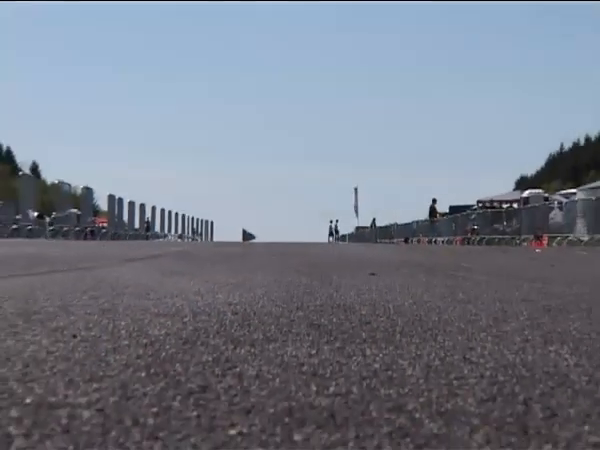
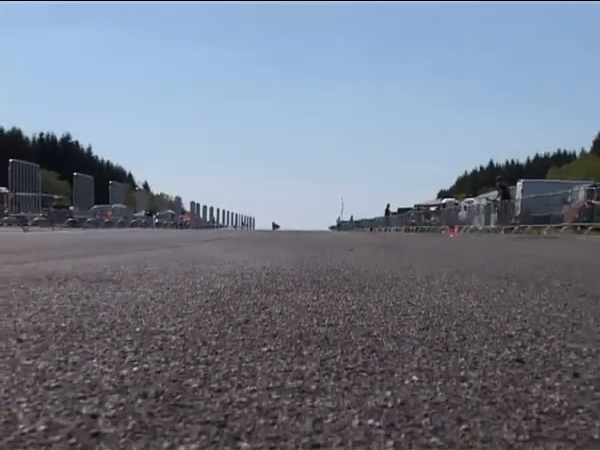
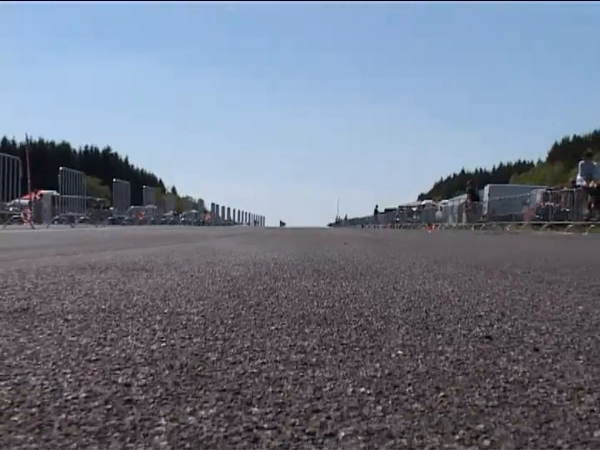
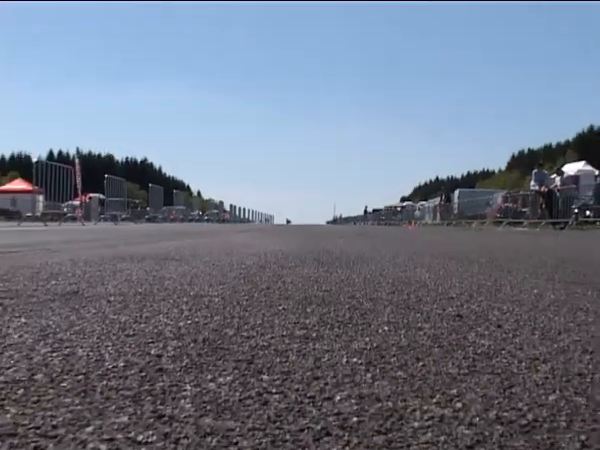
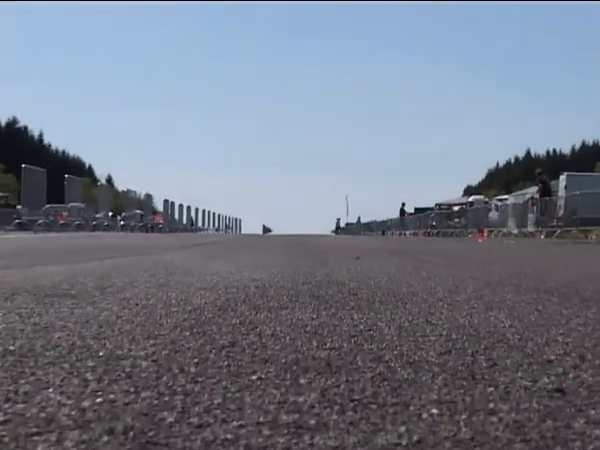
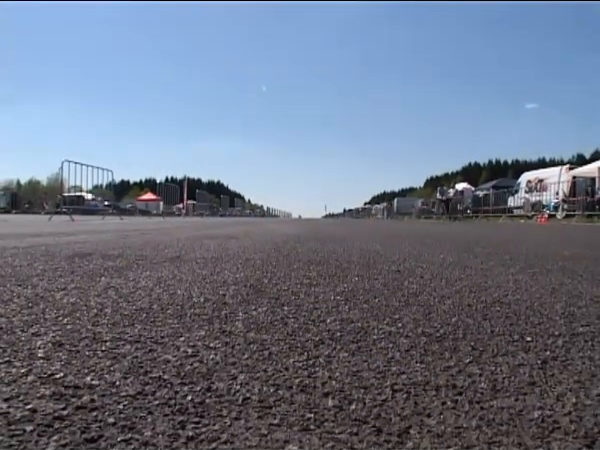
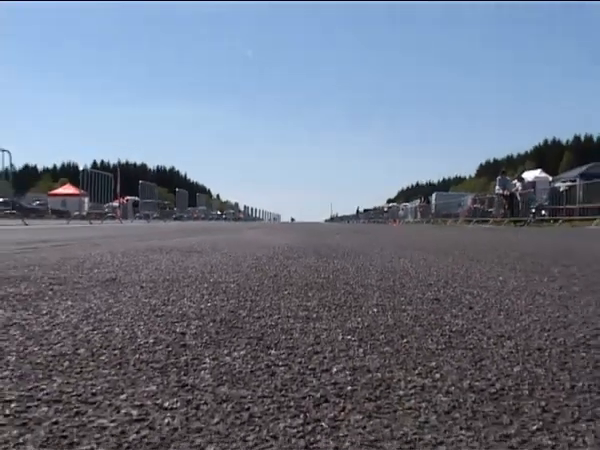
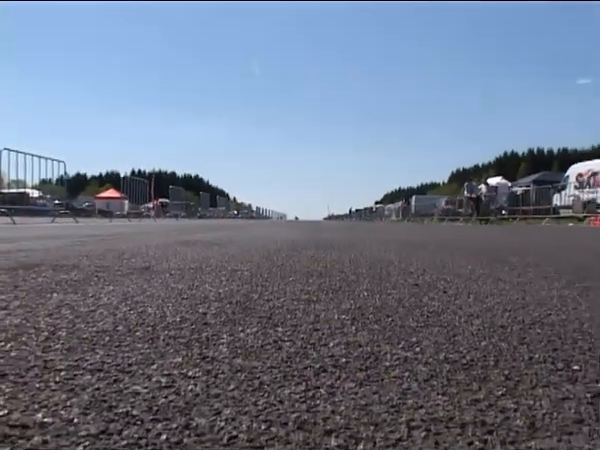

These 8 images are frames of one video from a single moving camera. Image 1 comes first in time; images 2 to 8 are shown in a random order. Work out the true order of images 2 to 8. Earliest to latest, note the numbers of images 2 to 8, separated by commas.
5, 2, 3, 4, 7, 8, 6
